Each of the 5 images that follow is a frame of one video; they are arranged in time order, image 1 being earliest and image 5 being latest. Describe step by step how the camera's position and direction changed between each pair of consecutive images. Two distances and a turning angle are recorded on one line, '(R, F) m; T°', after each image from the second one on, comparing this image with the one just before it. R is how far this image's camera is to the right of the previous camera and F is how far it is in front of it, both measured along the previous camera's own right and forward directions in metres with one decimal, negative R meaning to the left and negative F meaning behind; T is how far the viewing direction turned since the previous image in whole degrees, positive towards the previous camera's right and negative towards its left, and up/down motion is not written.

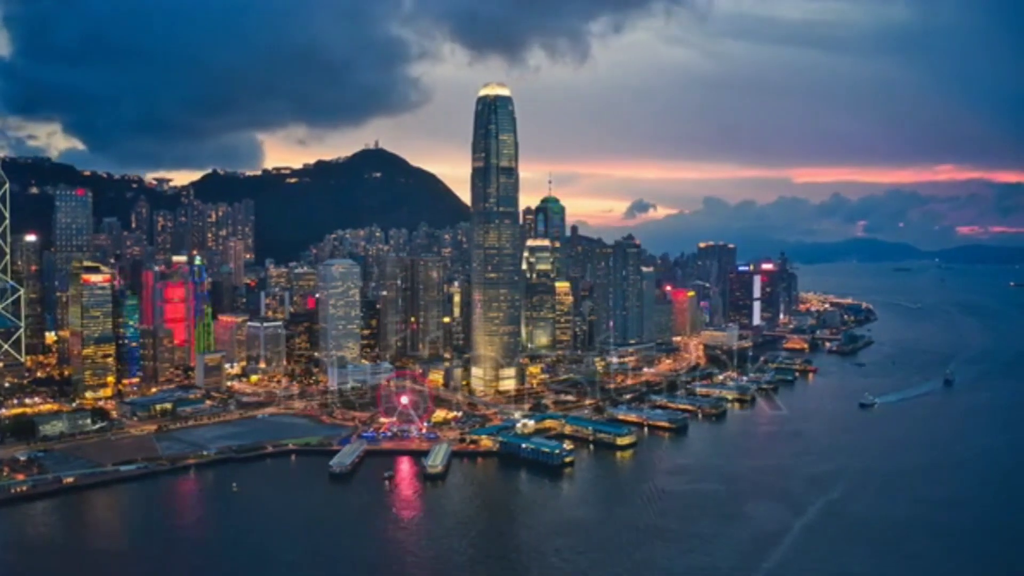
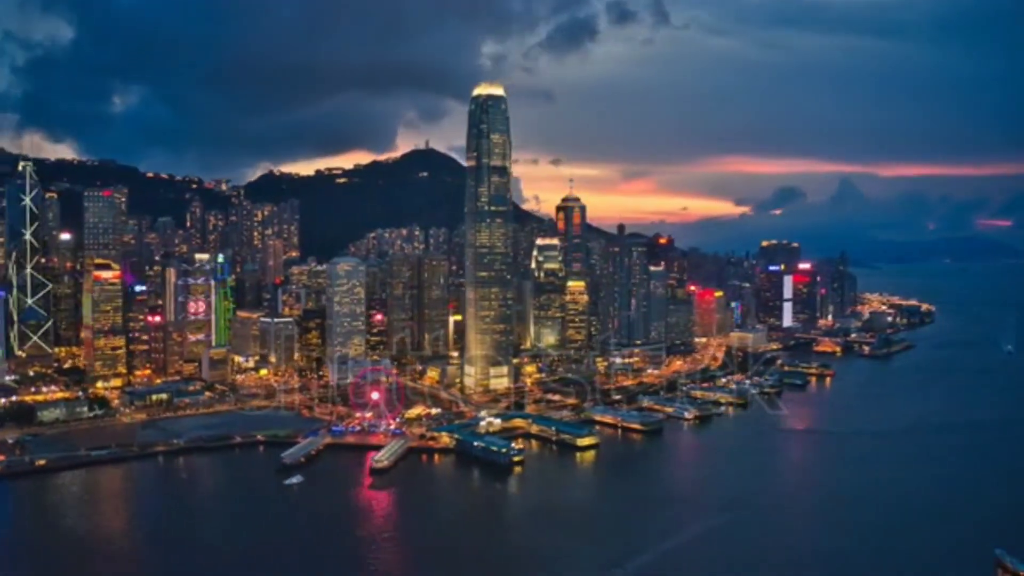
(+1.4, 0.0) m; -7°
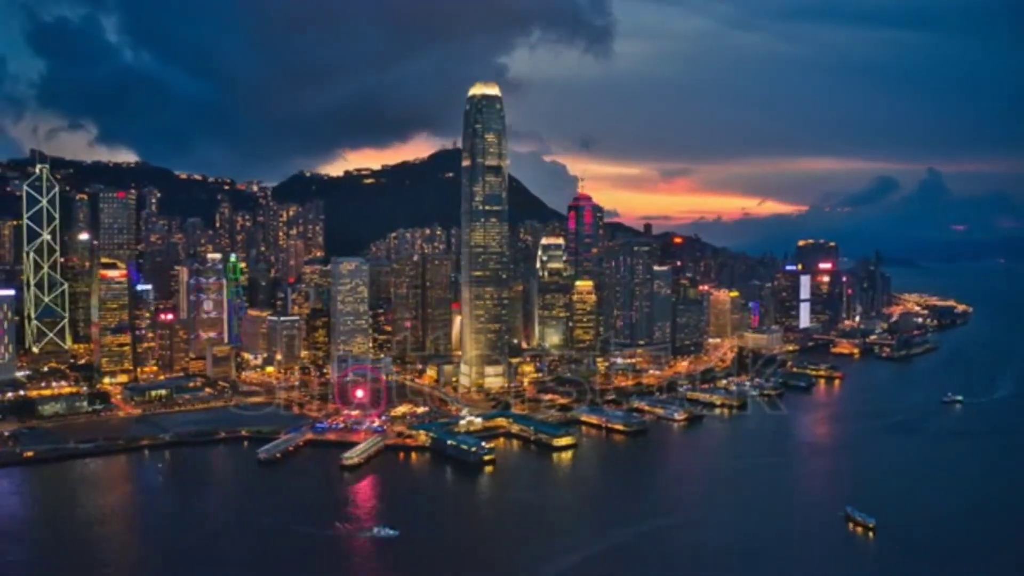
(+0.8, 0.0) m; -4°
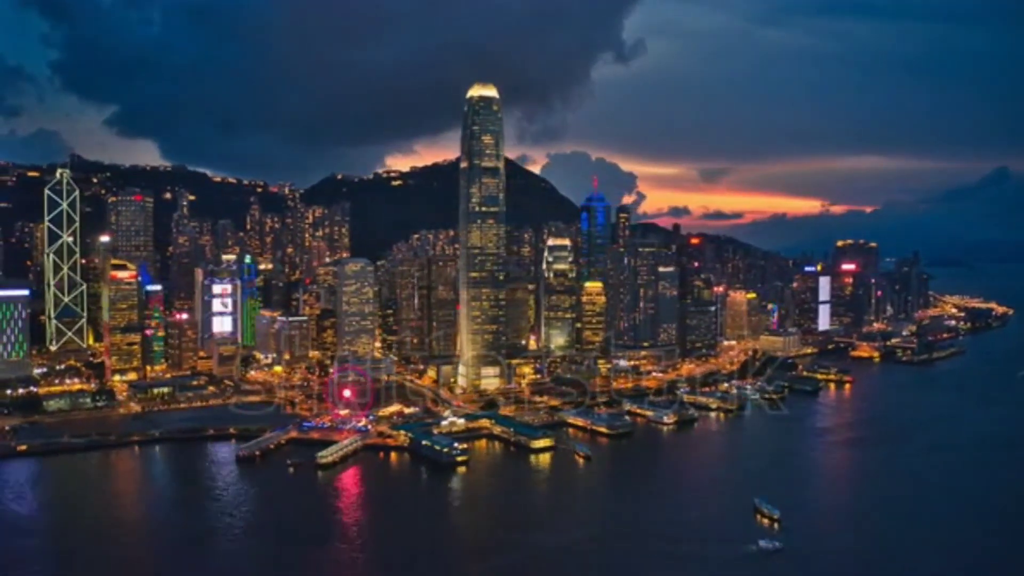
(+0.8, 0.0) m; -4°
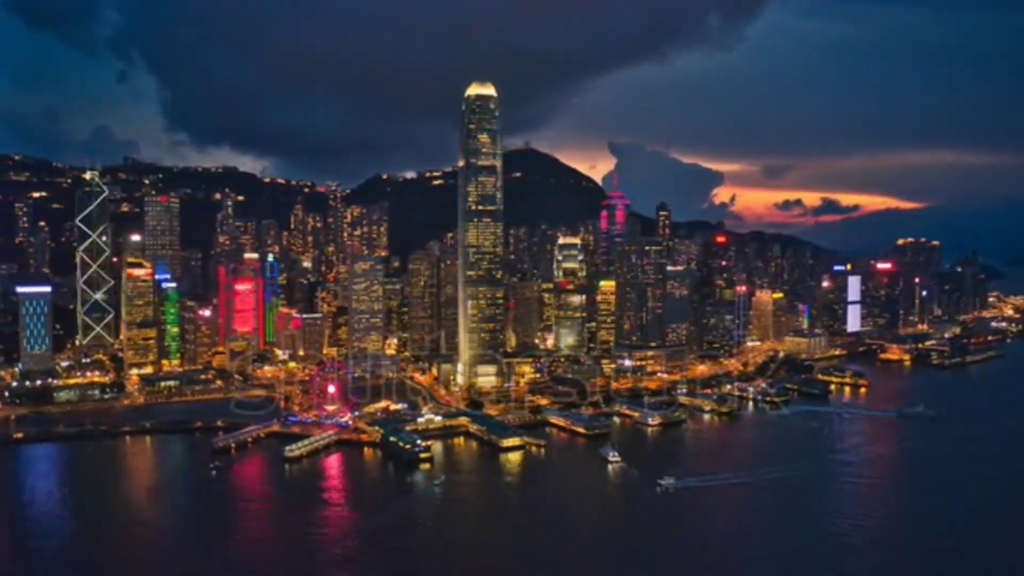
(+1.1, +0.1) m; -6°
